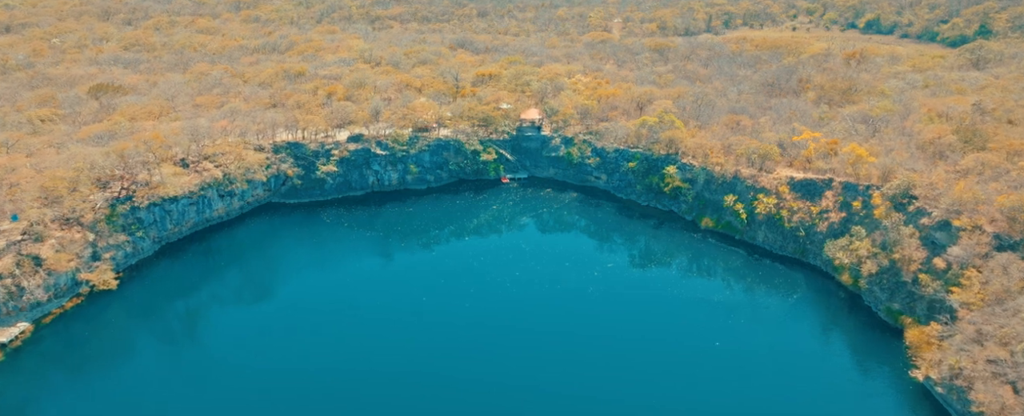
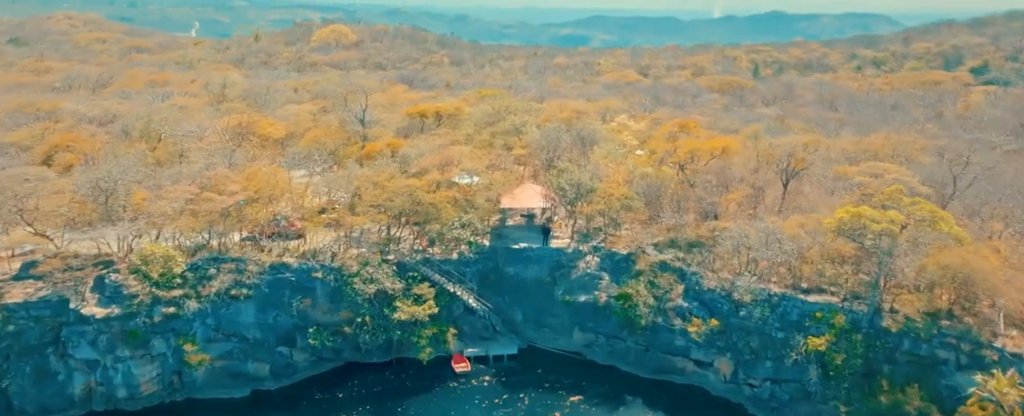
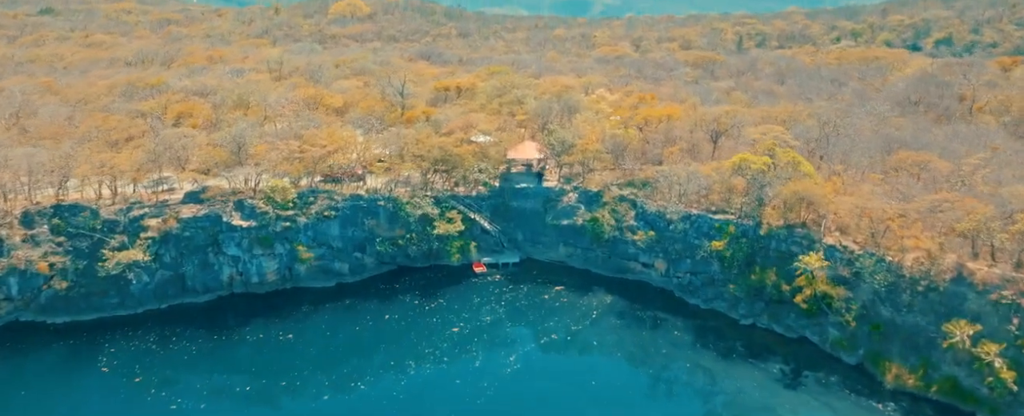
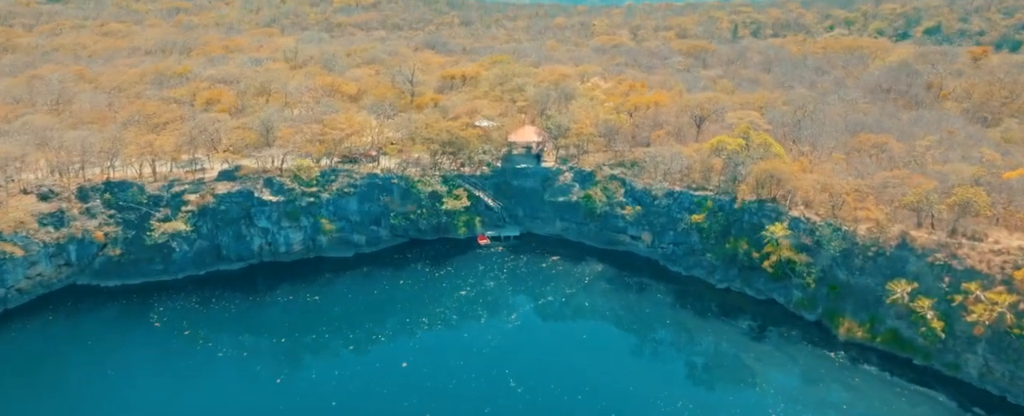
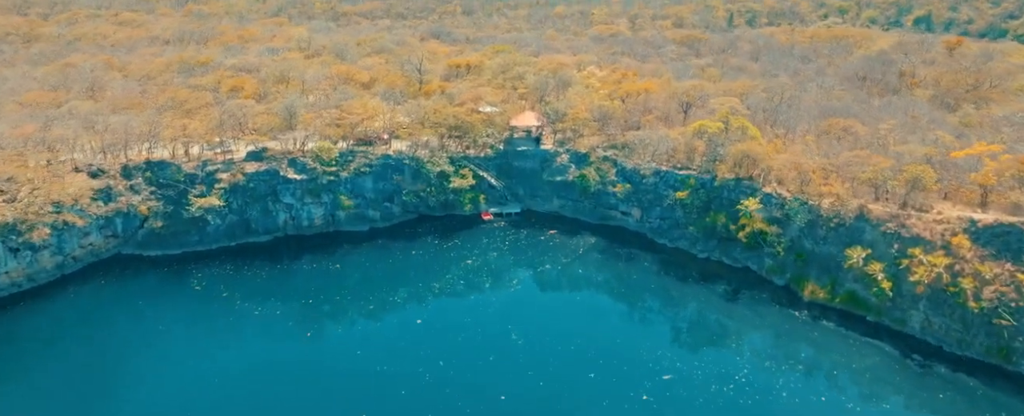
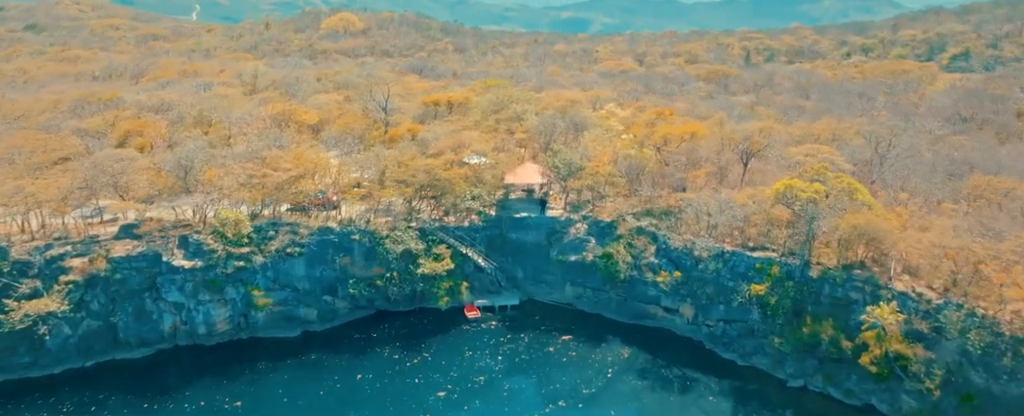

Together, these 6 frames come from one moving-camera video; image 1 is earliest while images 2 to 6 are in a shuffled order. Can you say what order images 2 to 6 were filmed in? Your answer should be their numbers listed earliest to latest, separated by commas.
5, 4, 3, 6, 2
